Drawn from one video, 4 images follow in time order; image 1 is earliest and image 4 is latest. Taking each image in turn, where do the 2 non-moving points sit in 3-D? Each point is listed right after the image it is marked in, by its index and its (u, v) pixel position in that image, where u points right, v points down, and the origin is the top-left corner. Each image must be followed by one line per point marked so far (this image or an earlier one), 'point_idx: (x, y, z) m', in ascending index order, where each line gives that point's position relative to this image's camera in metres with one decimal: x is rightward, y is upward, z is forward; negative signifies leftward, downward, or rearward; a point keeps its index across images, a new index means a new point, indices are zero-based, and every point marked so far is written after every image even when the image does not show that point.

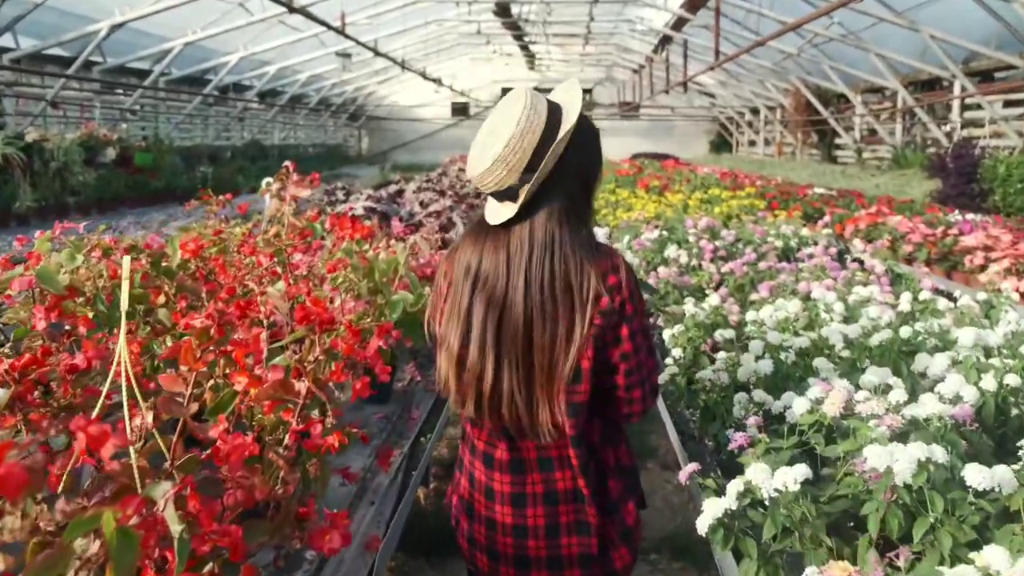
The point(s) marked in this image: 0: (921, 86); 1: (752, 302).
0: (+6.4, +3.1, +16.3) m
1: (+0.9, -0.1, +4.0) m
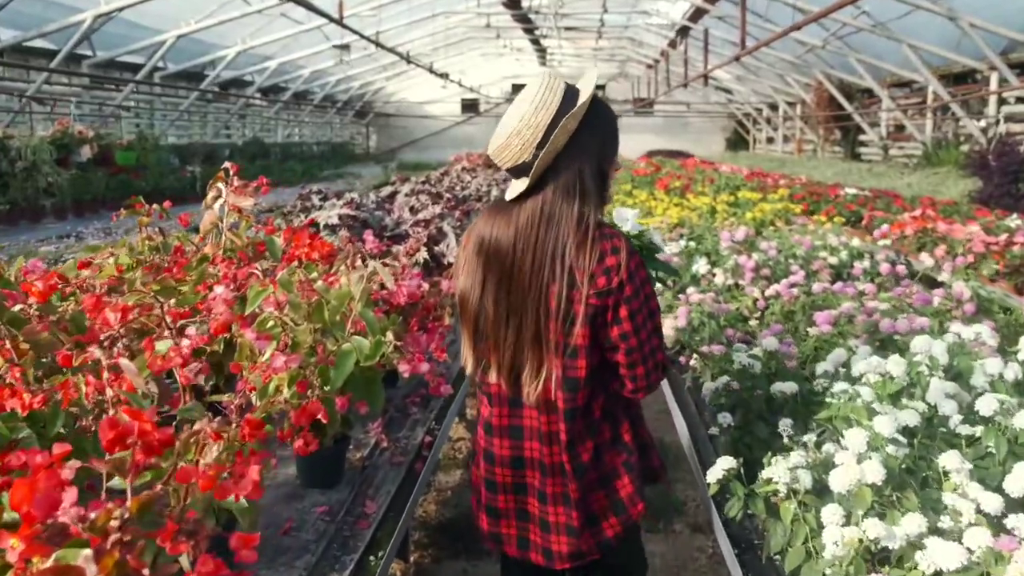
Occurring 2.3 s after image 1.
0: (+6.5, +3.1, +15.4) m
1: (+0.9, -0.2, +3.2) m
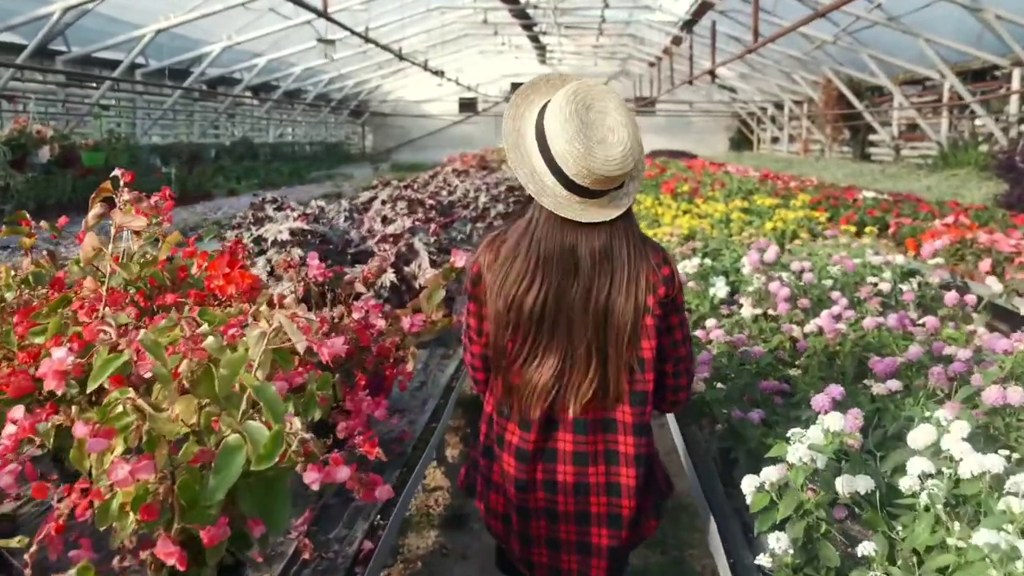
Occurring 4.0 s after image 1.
0: (+6.5, +3.0, +14.7) m
1: (+0.9, -0.3, +2.5) m
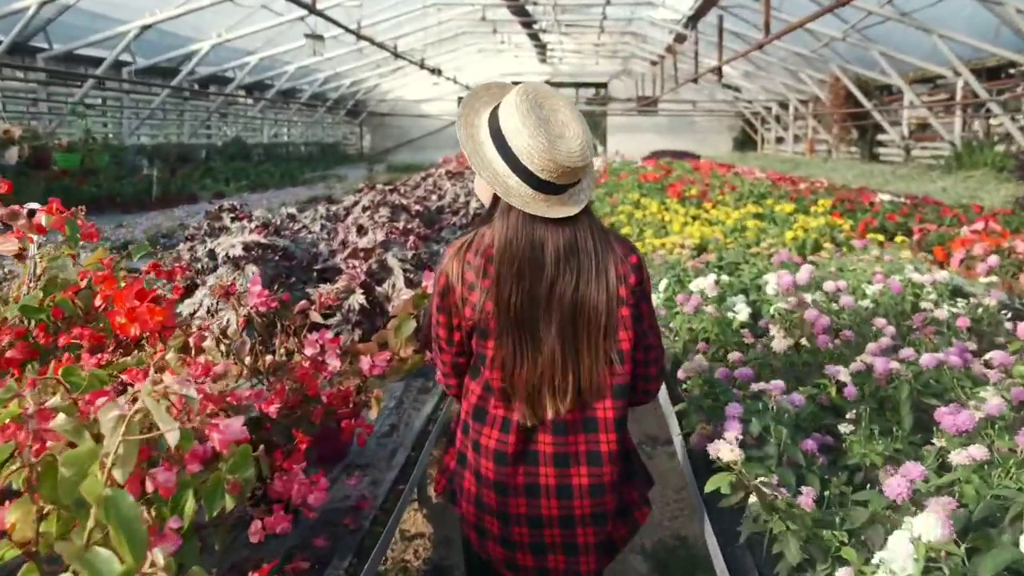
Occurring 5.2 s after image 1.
0: (+6.4, +2.9, +14.2) m
1: (+0.8, -0.3, +2.0) m
